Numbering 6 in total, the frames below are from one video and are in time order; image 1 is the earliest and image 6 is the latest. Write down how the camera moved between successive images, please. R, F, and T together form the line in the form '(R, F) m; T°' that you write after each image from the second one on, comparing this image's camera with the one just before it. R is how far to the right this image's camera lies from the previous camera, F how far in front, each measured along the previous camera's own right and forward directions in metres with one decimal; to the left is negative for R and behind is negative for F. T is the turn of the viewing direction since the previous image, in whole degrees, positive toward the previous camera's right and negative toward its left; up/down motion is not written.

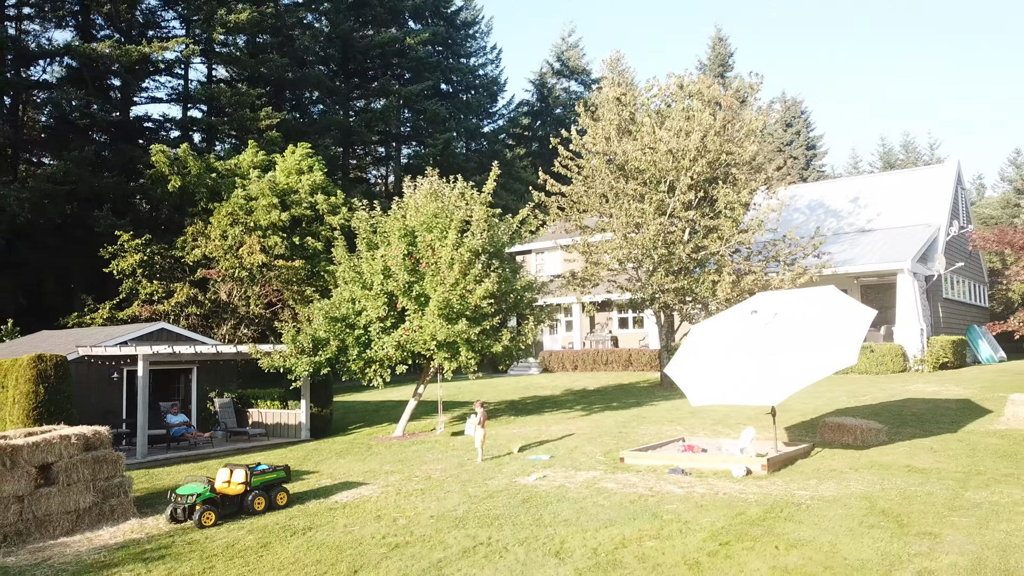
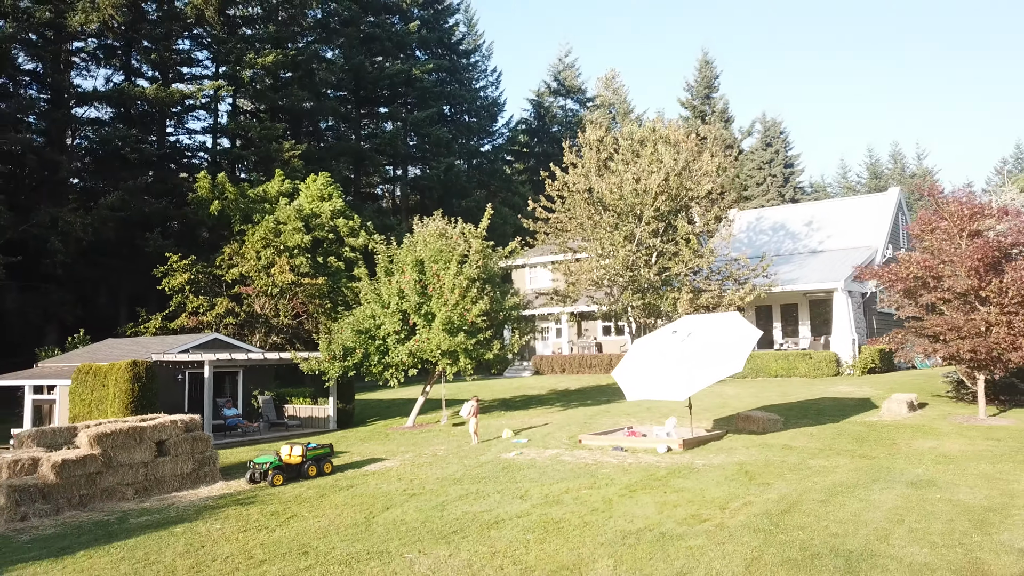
(+0.4, -3.8) m; 0°
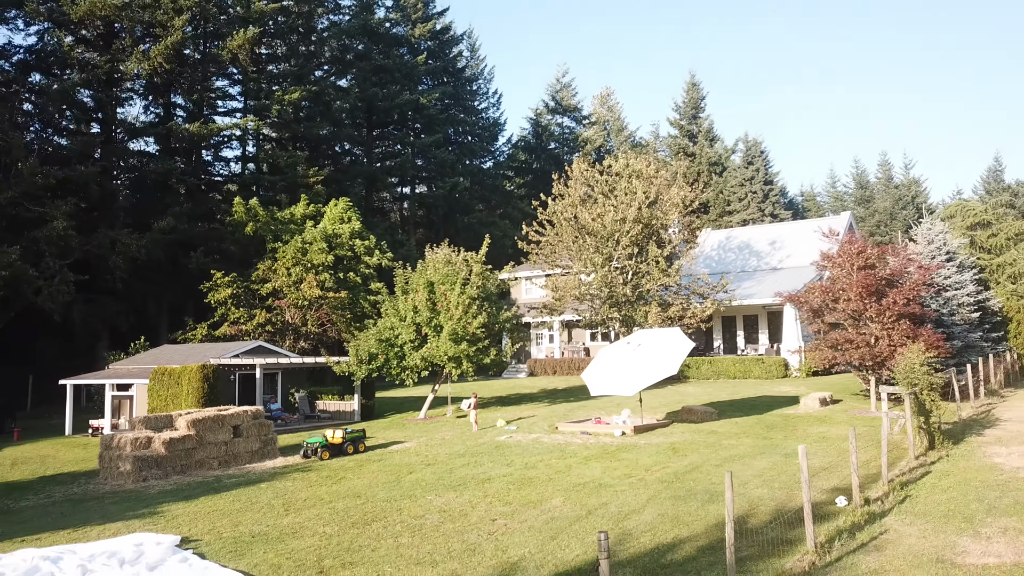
(+0.3, -4.3) m; 0°
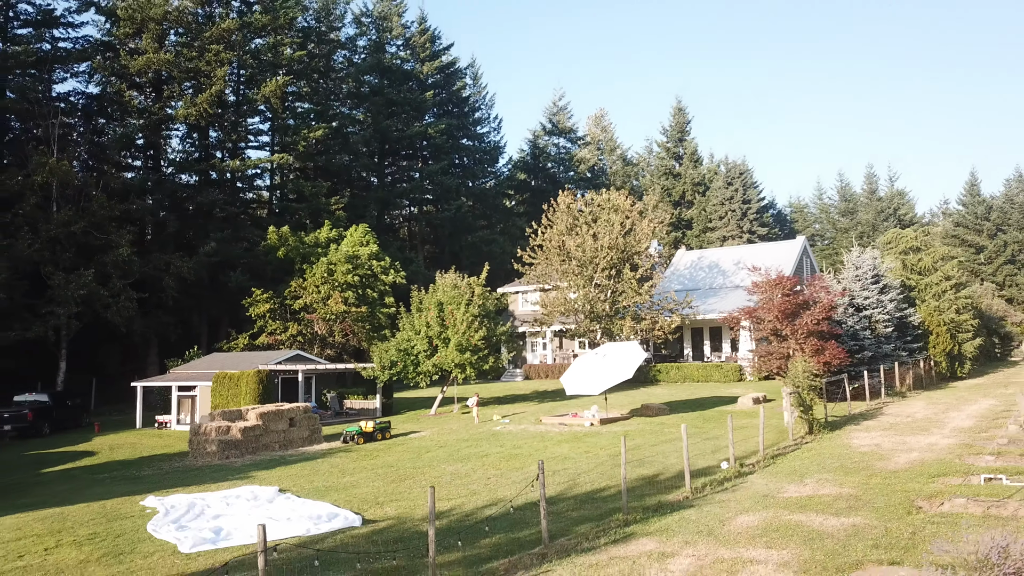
(+0.3, -5.2) m; 0°
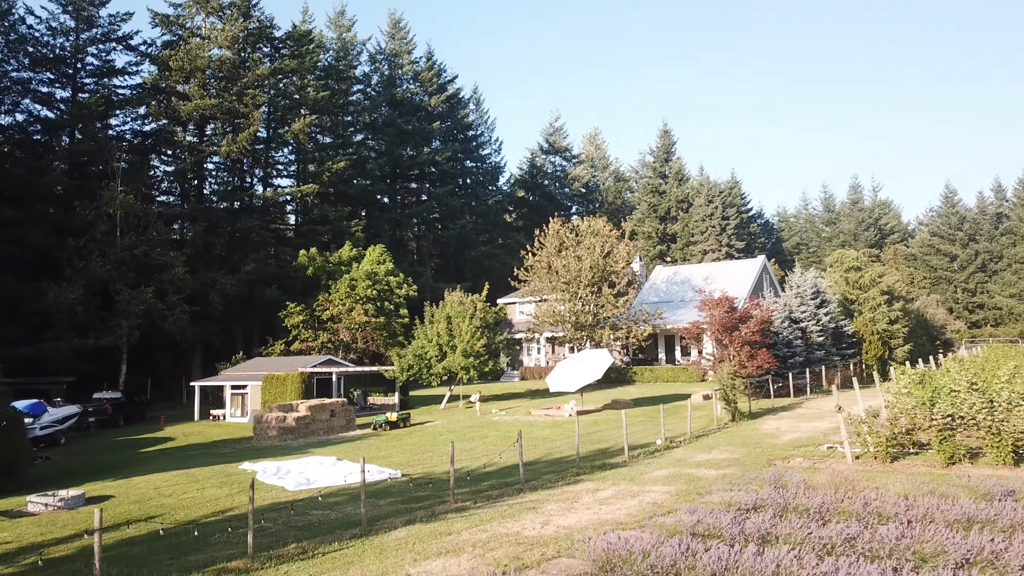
(+0.3, -6.1) m; 0°
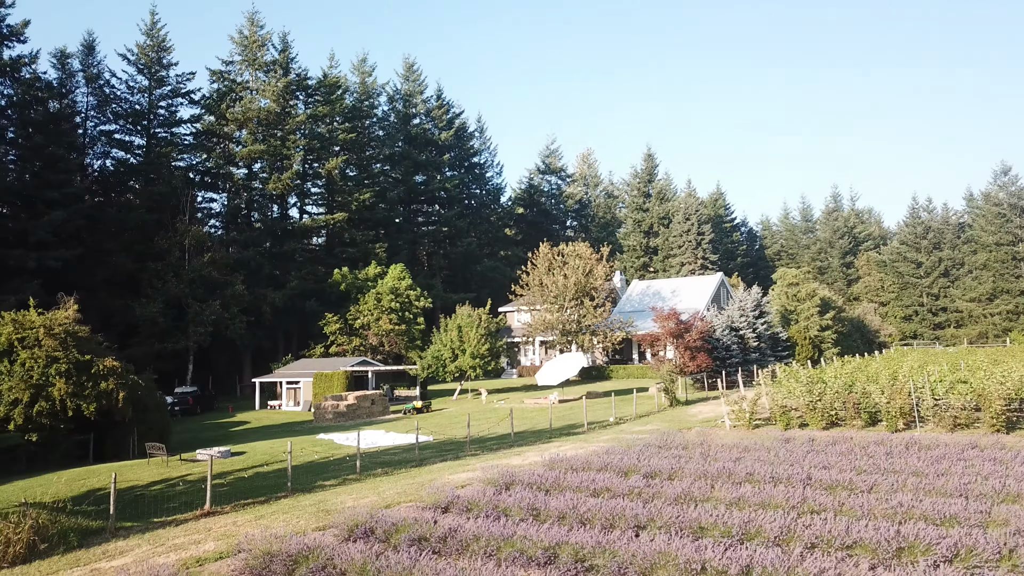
(+0.3, -9.1) m; 0°
